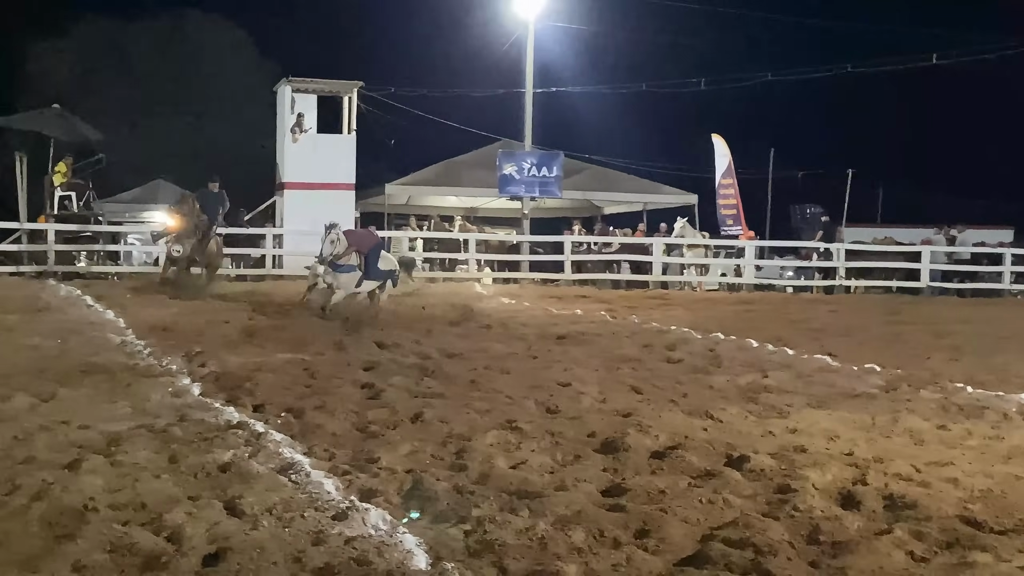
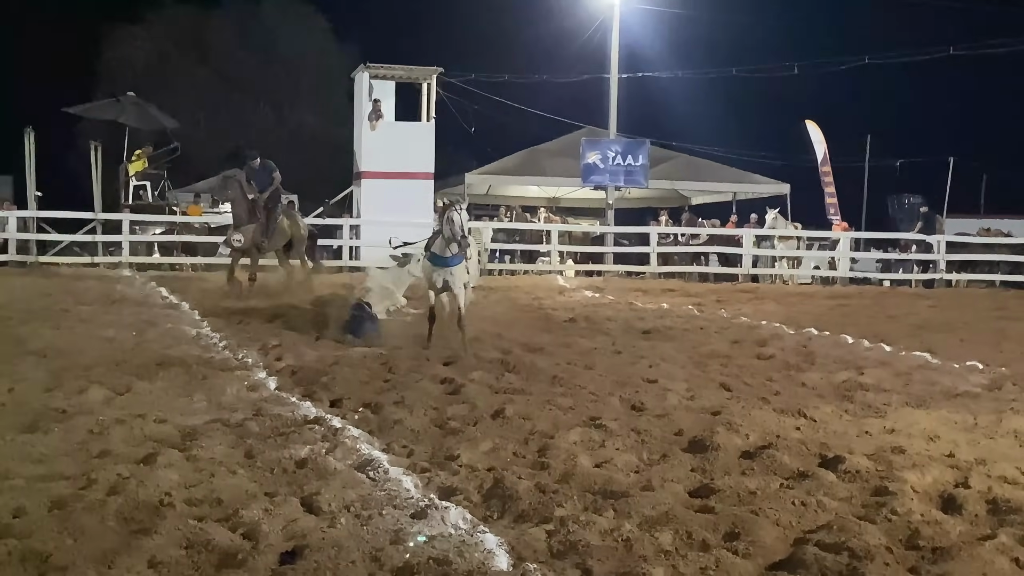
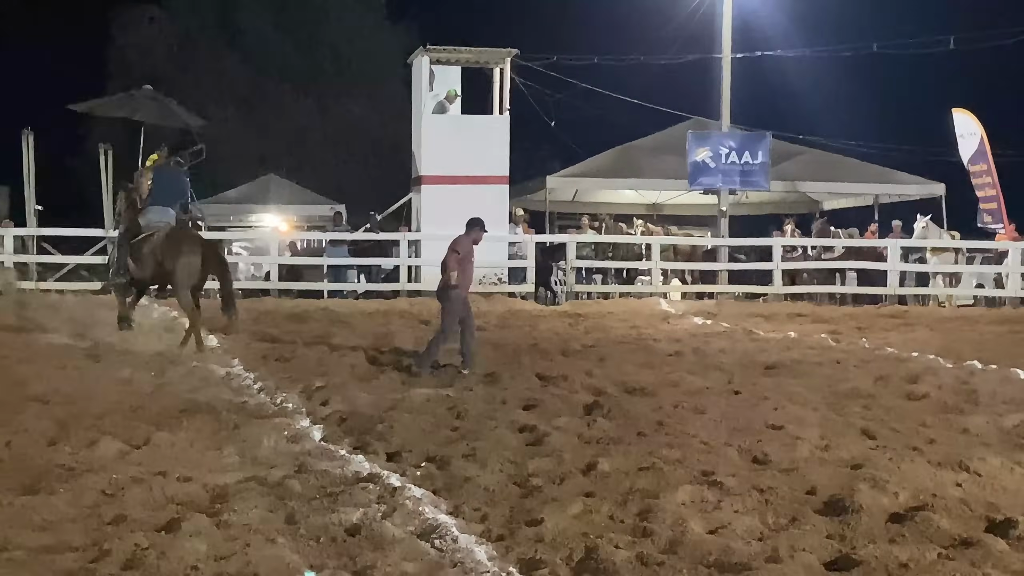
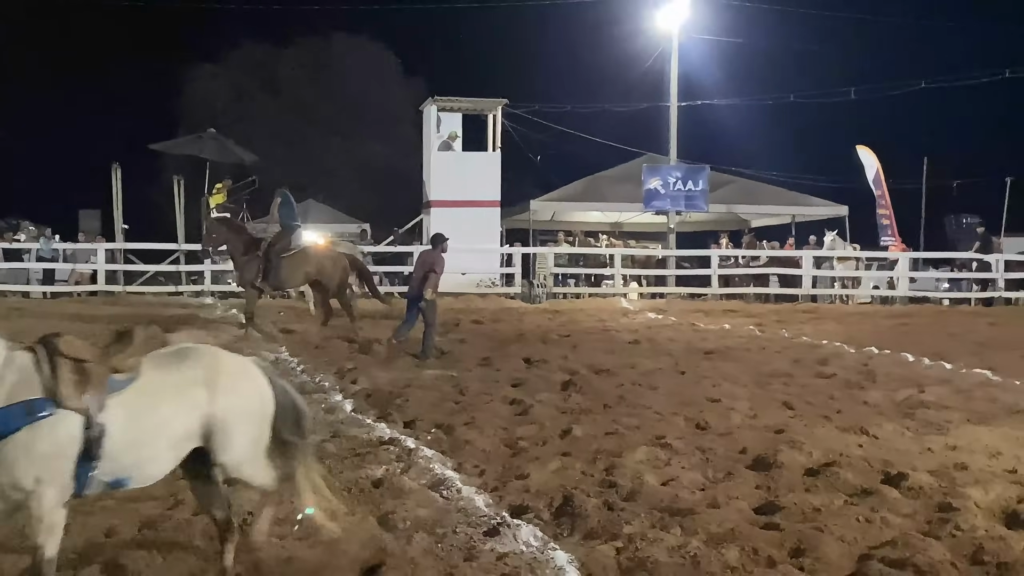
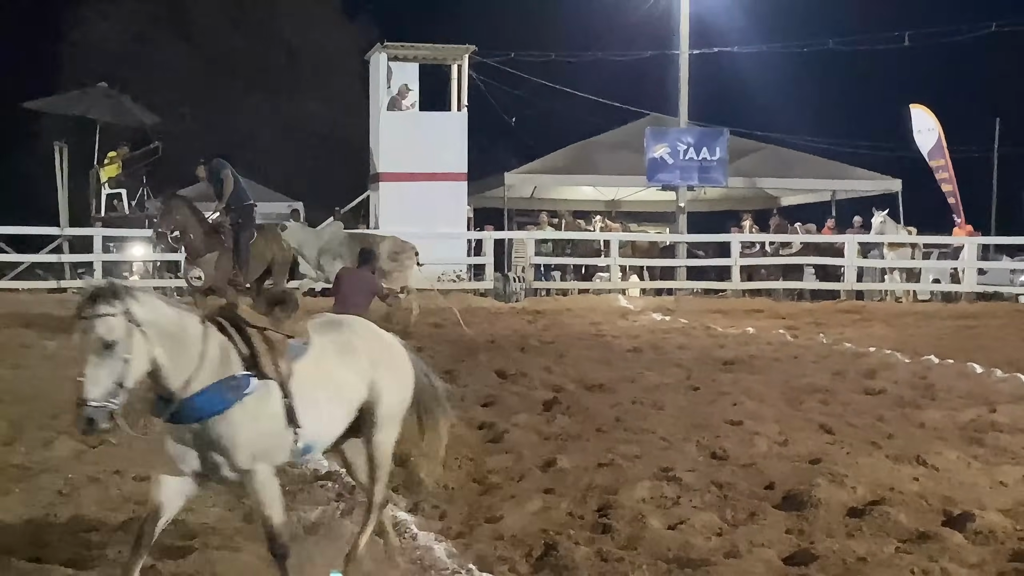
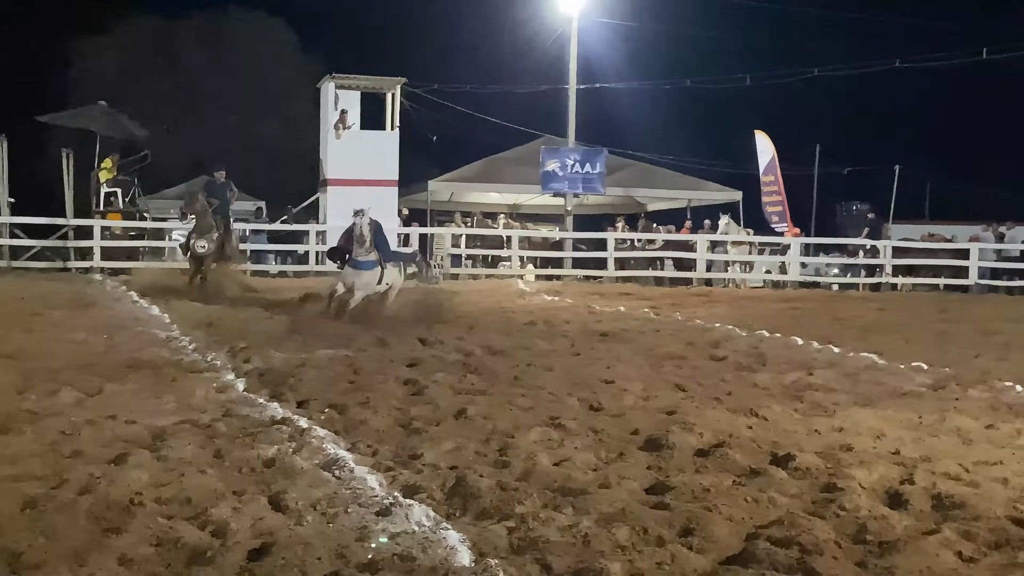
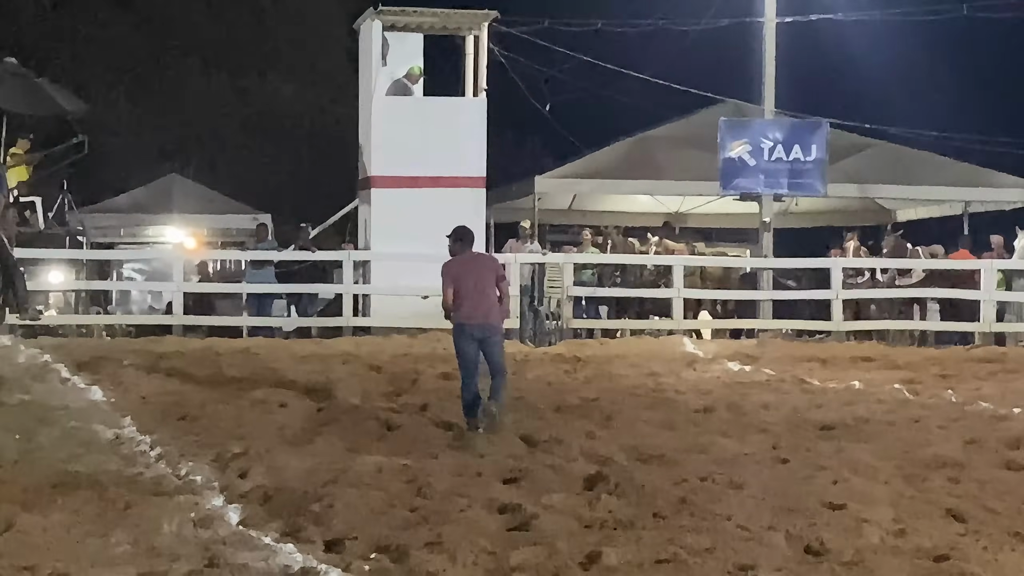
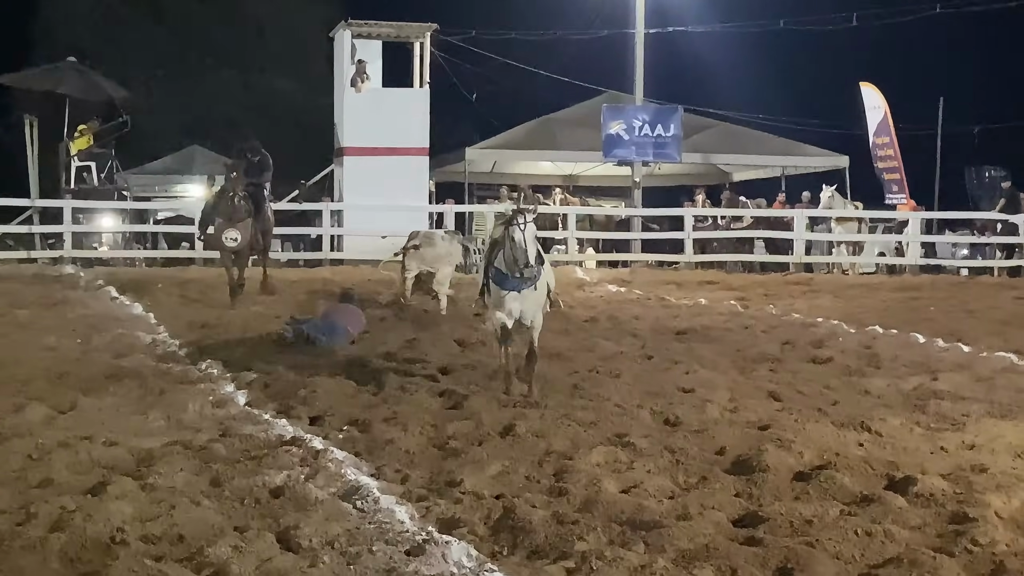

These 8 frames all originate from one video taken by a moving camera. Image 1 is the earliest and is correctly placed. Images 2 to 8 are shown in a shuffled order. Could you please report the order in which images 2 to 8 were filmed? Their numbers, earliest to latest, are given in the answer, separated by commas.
6, 2, 8, 5, 4, 3, 7
